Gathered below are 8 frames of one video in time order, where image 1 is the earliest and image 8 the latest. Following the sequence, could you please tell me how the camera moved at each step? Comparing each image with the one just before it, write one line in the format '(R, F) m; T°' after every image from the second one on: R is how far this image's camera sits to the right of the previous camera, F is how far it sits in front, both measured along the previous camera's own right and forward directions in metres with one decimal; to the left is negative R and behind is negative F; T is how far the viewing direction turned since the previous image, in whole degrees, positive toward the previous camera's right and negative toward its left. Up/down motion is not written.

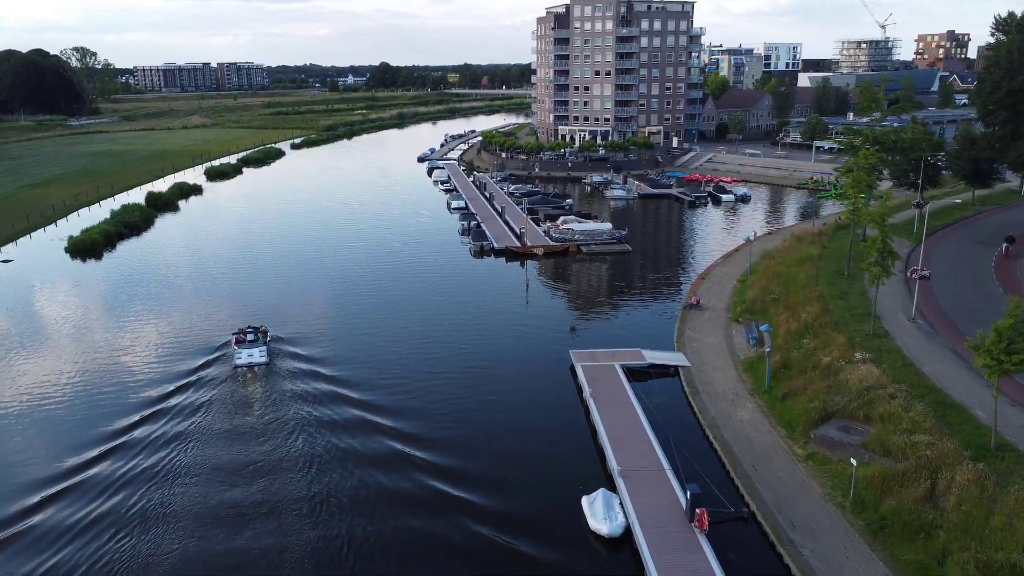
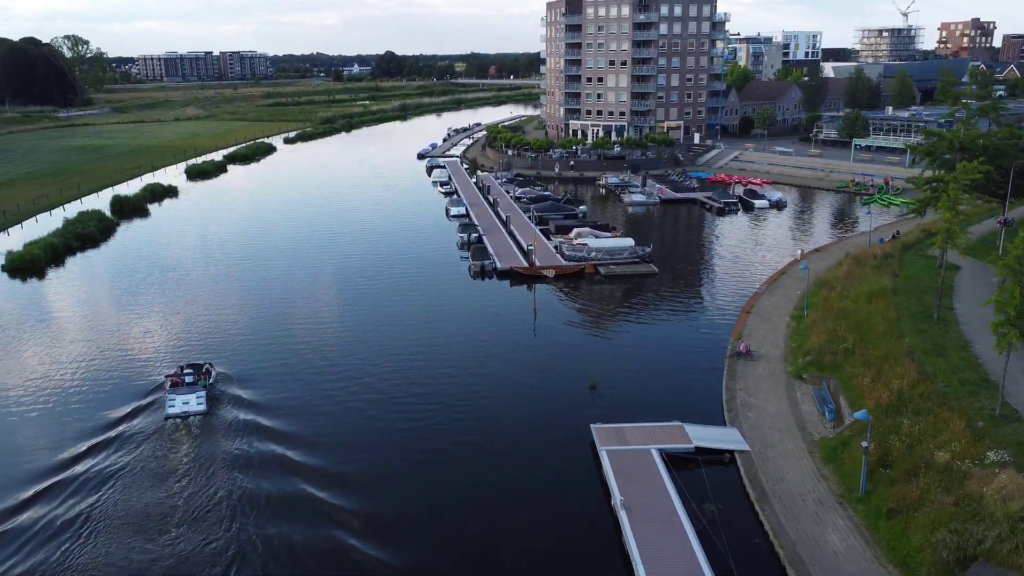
(+0.1, +7.8) m; -1°
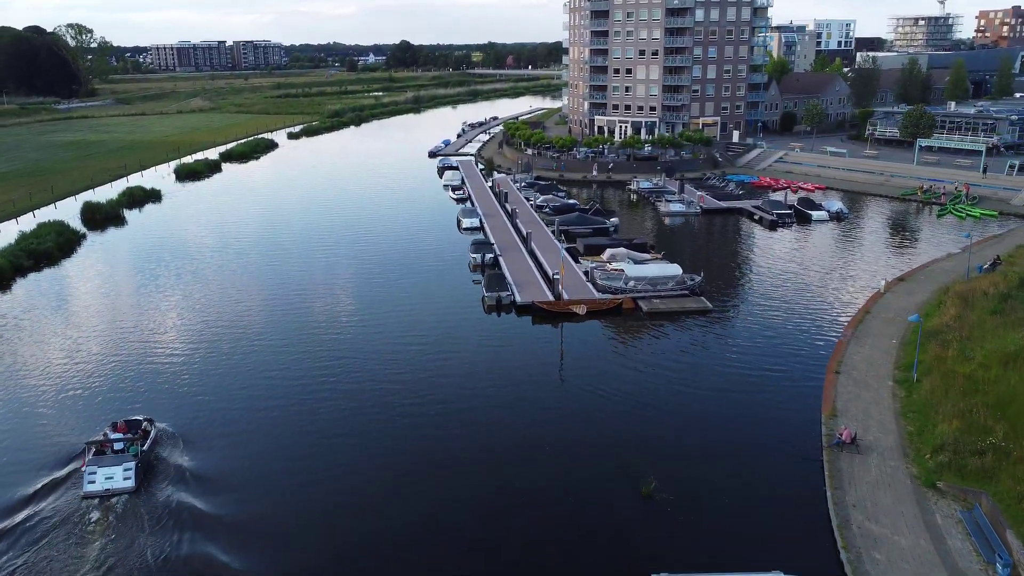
(-0.4, +8.1) m; -1°
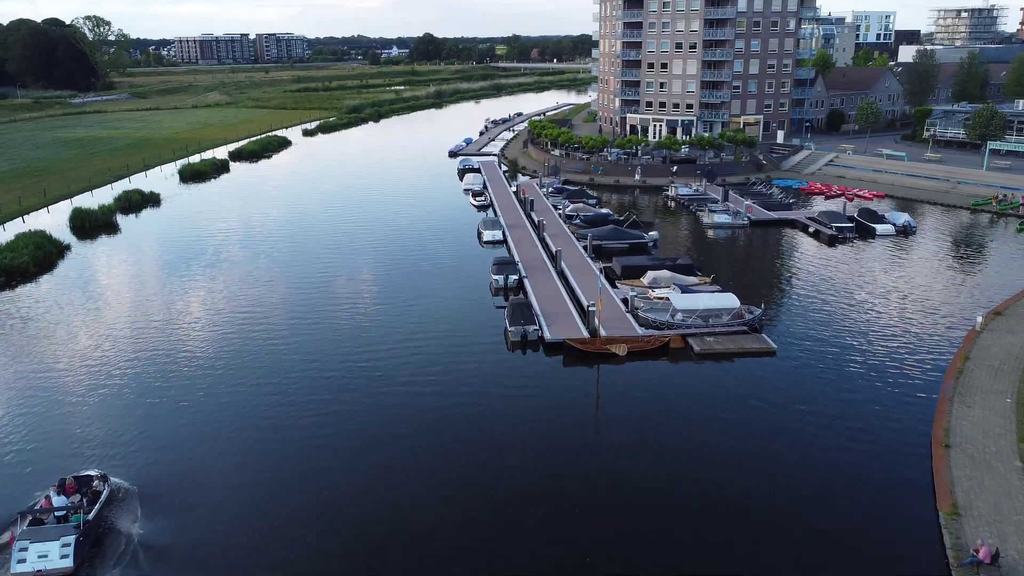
(-0.3, +5.6) m; -2°
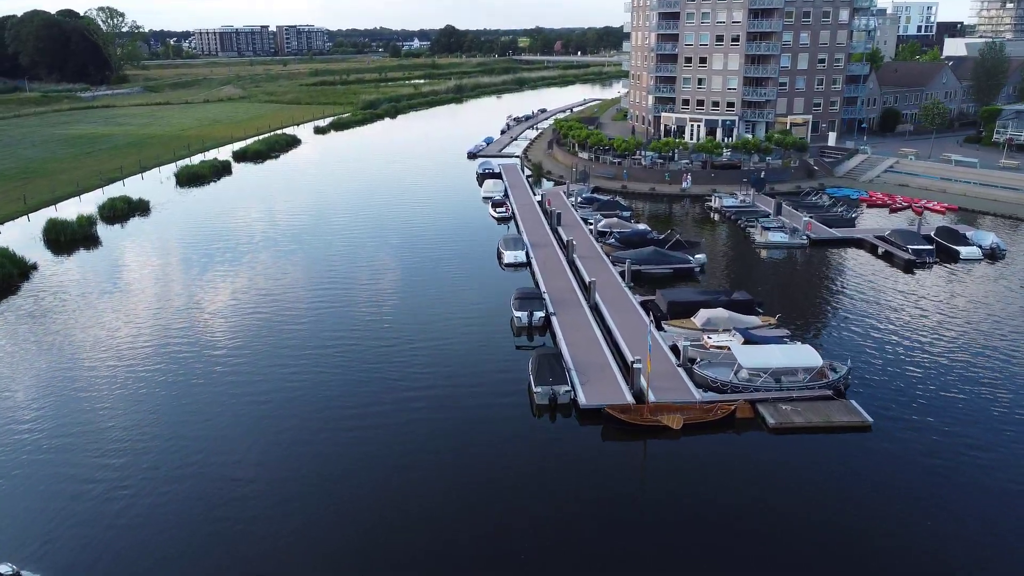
(-0.3, +6.4) m; -2°
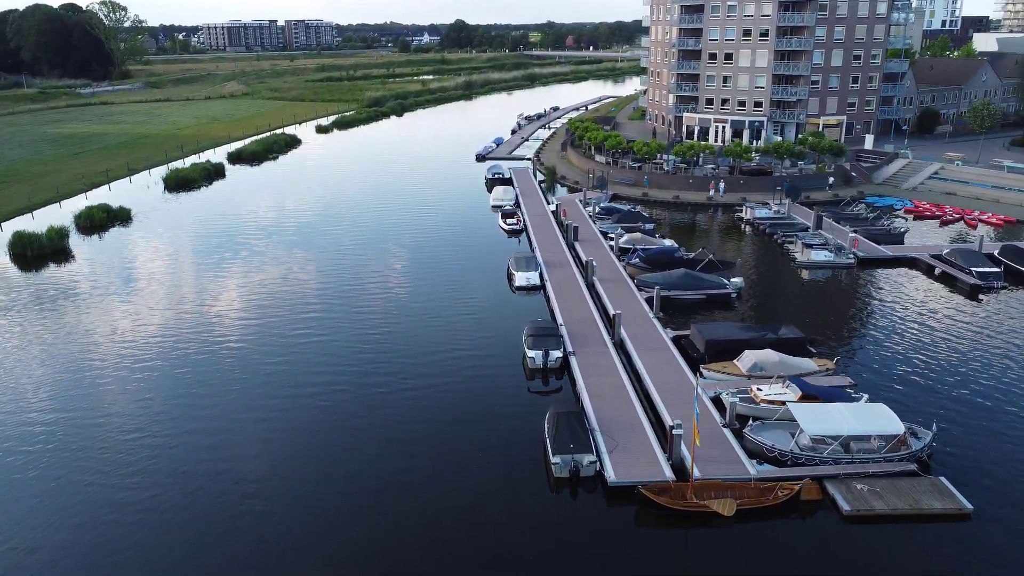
(-0.1, +4.8) m; -1°
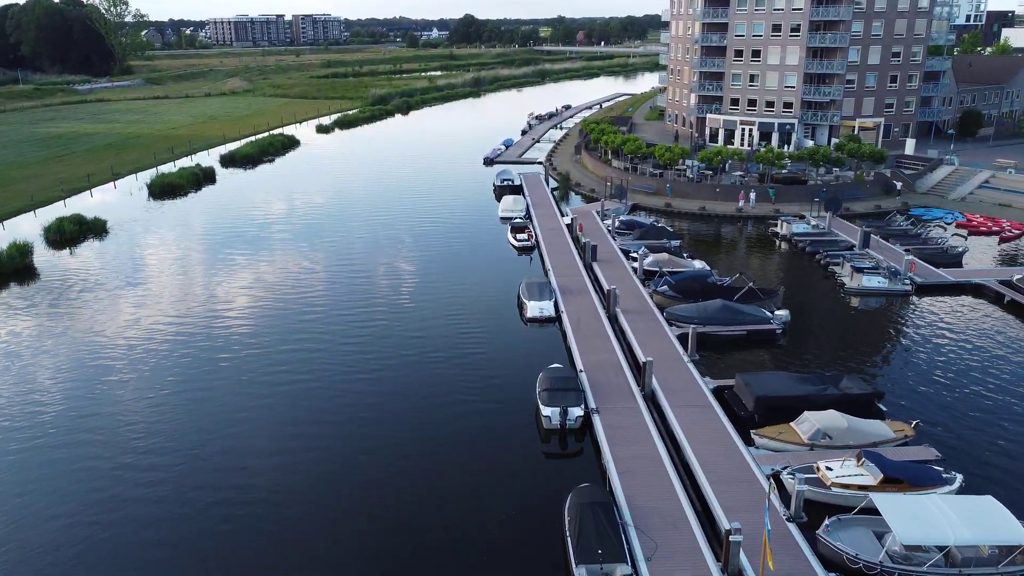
(-0.1, +4.8) m; -1°
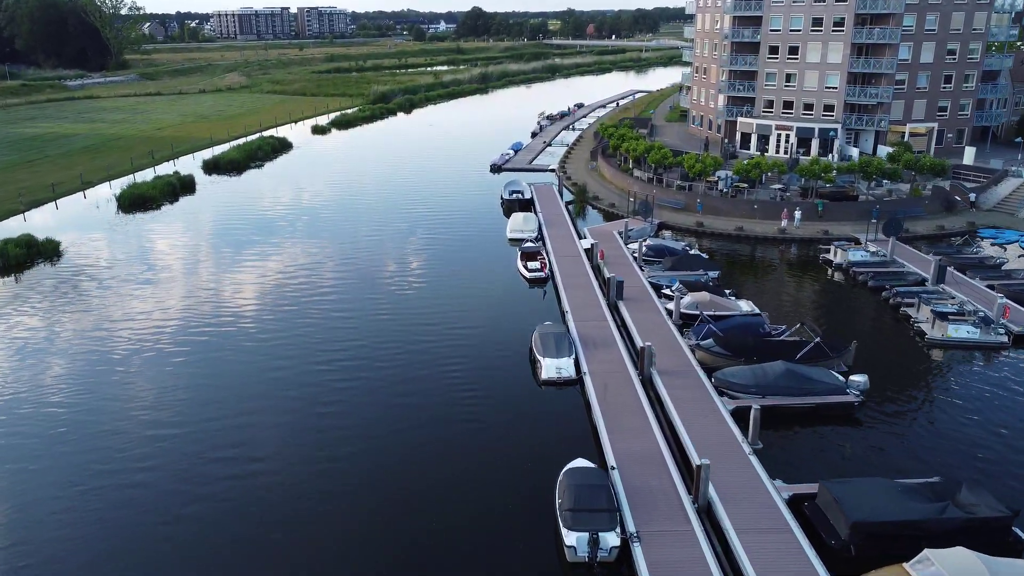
(-0.1, +6.3) m; -1°
